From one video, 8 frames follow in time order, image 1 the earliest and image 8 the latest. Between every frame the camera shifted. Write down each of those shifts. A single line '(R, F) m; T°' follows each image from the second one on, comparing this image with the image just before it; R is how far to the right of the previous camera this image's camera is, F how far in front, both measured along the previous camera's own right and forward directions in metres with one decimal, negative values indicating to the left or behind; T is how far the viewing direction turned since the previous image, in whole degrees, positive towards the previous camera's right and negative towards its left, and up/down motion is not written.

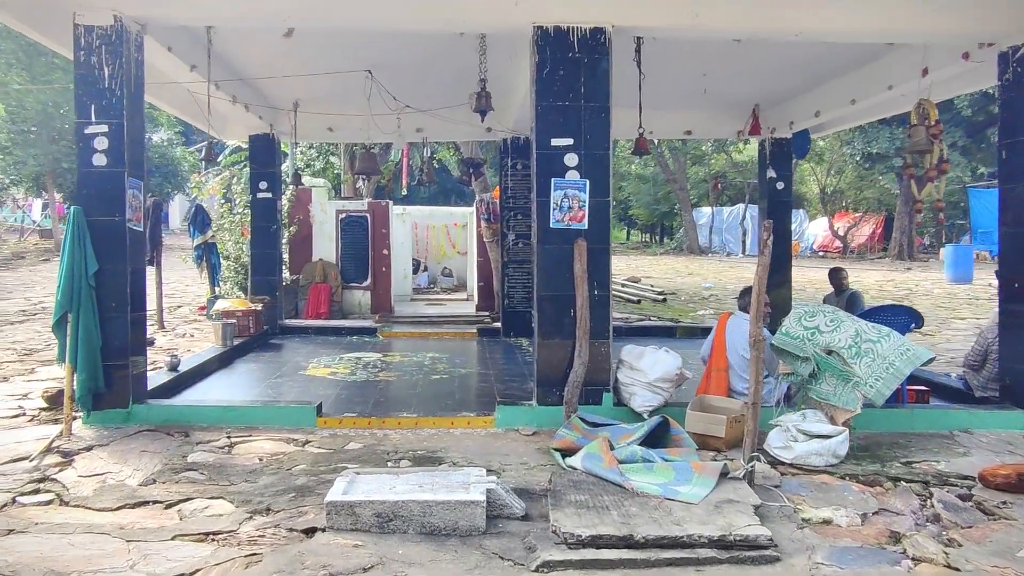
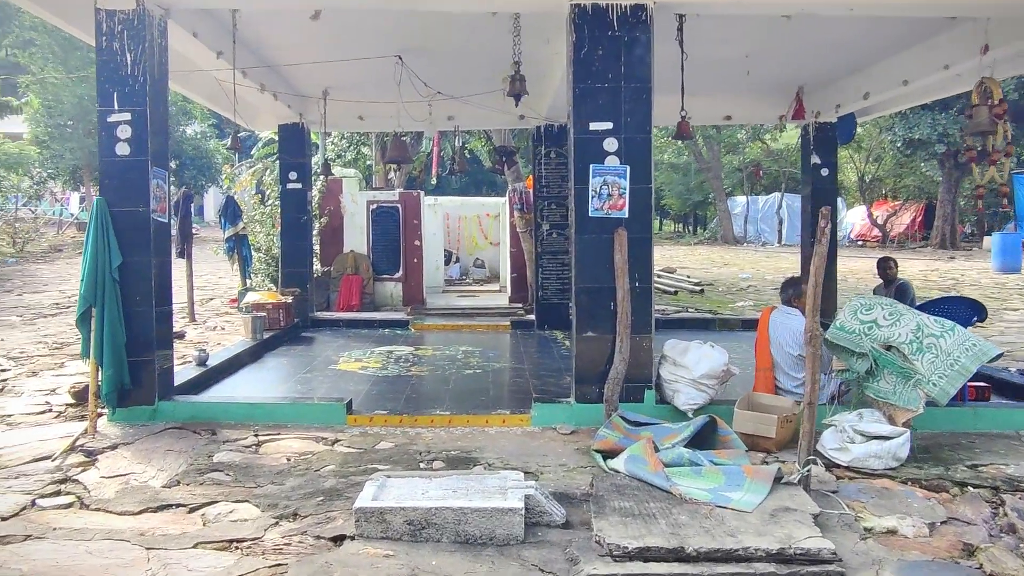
(0.0, +0.2) m; -2°
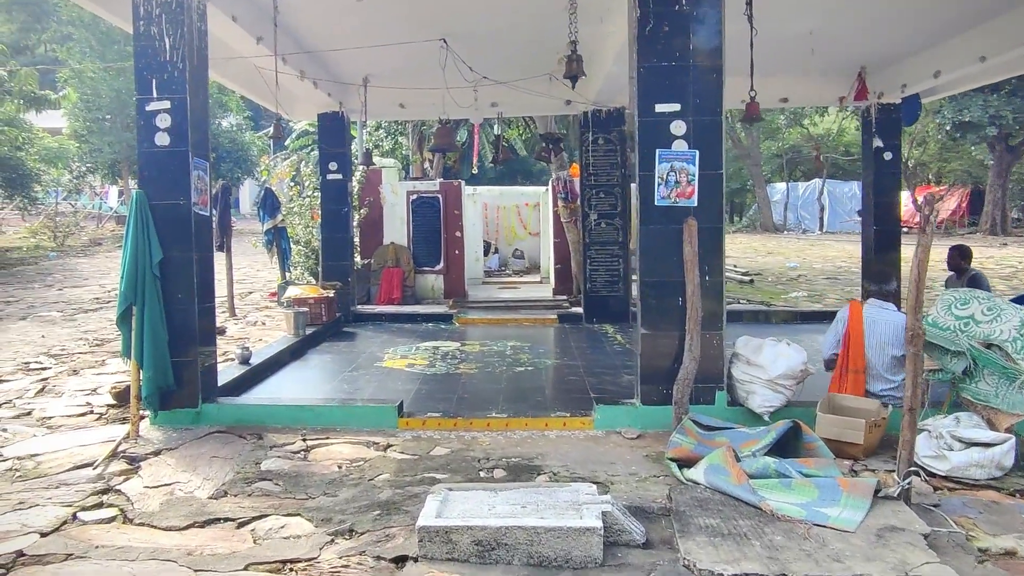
(-0.2, +0.3) m; -2°
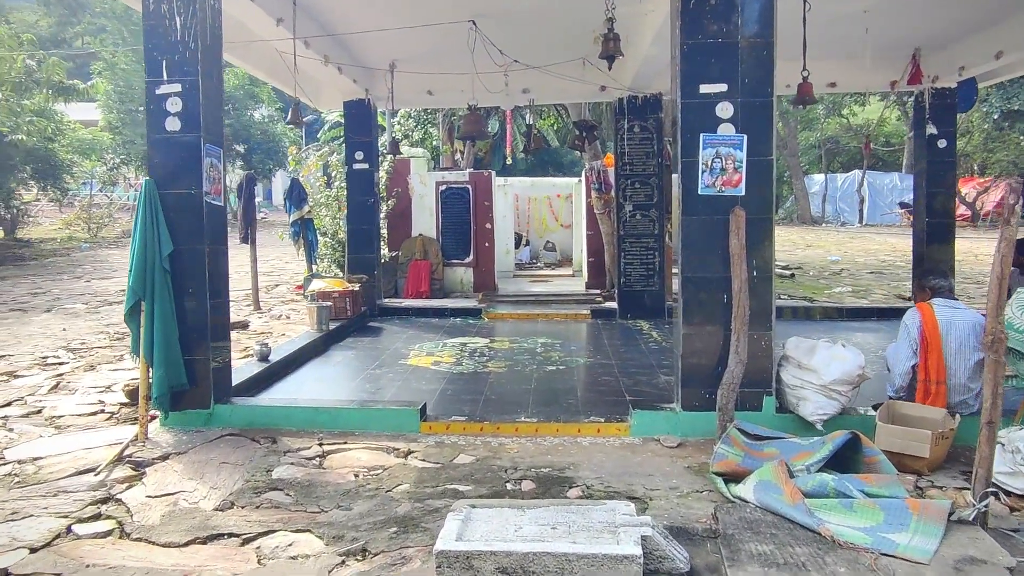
(0.0, +0.3) m; -2°
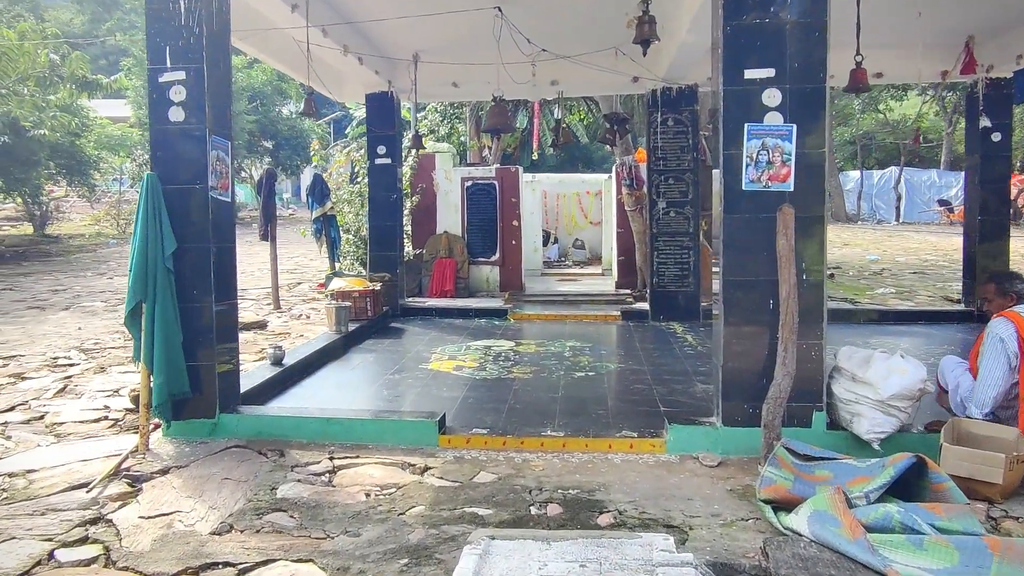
(0.0, +0.4) m; -2°
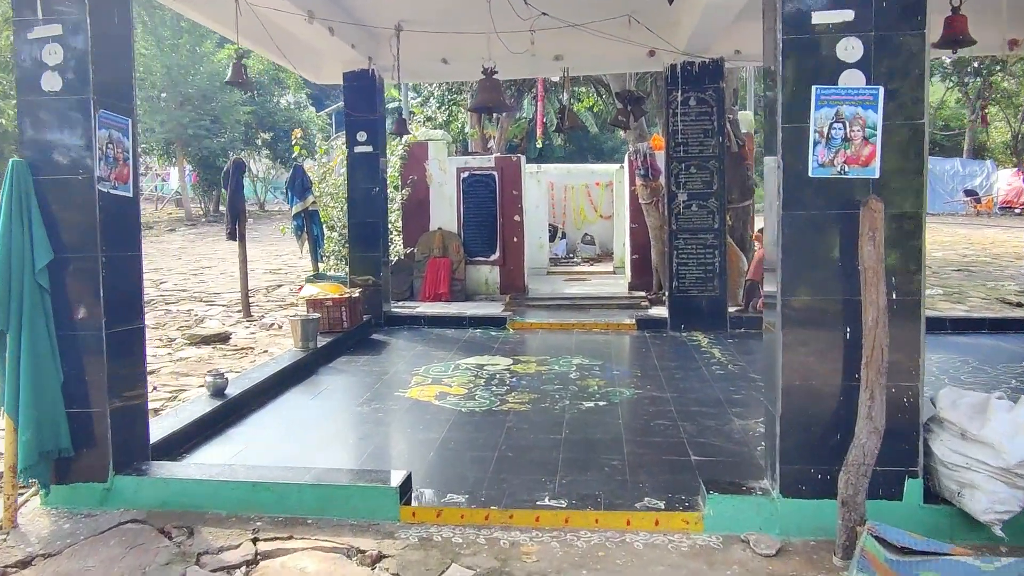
(+0.1, +1.1) m; -1°
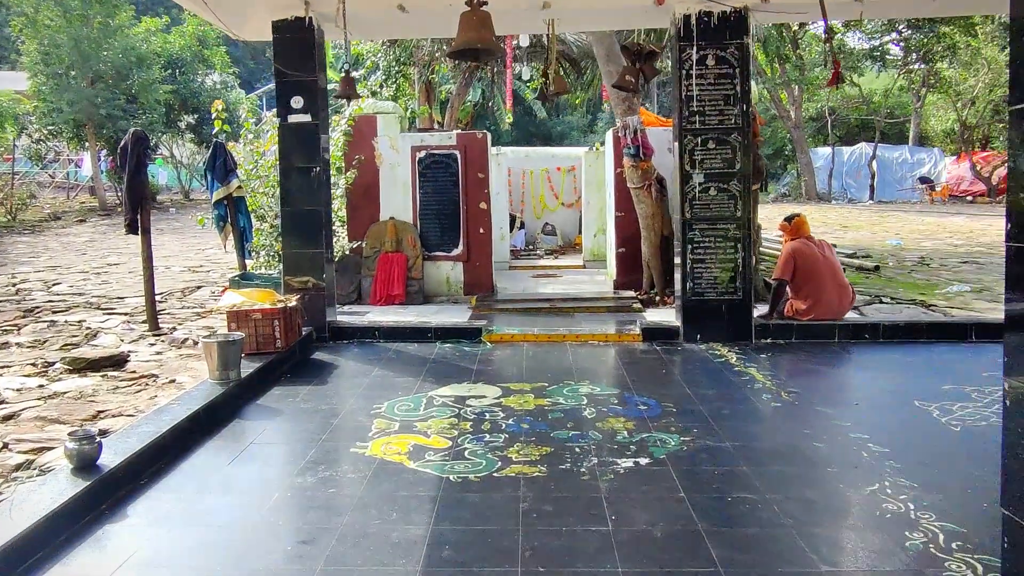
(-0.3, +1.5) m; +4°
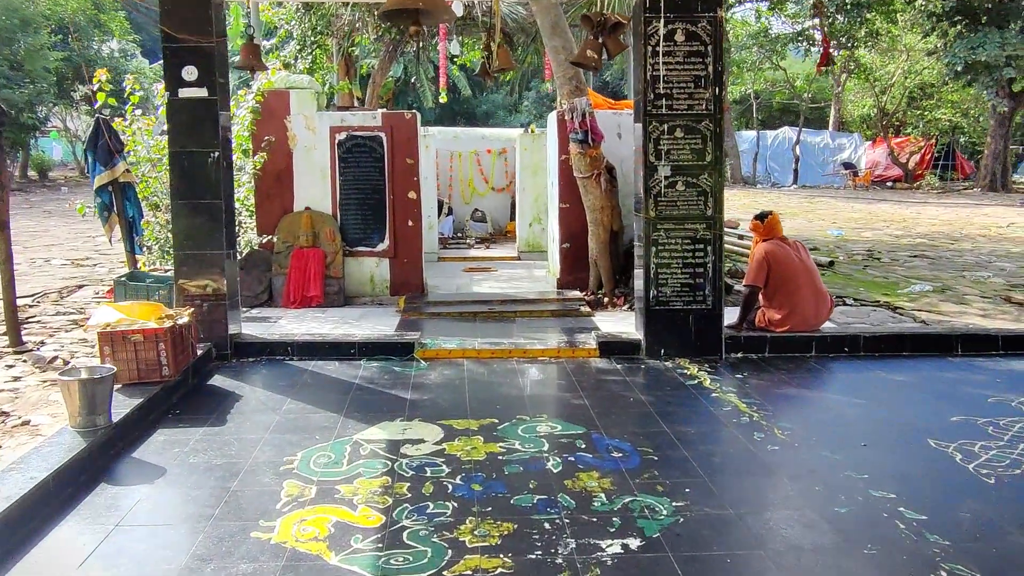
(-0.1, +0.9) m; +5°
